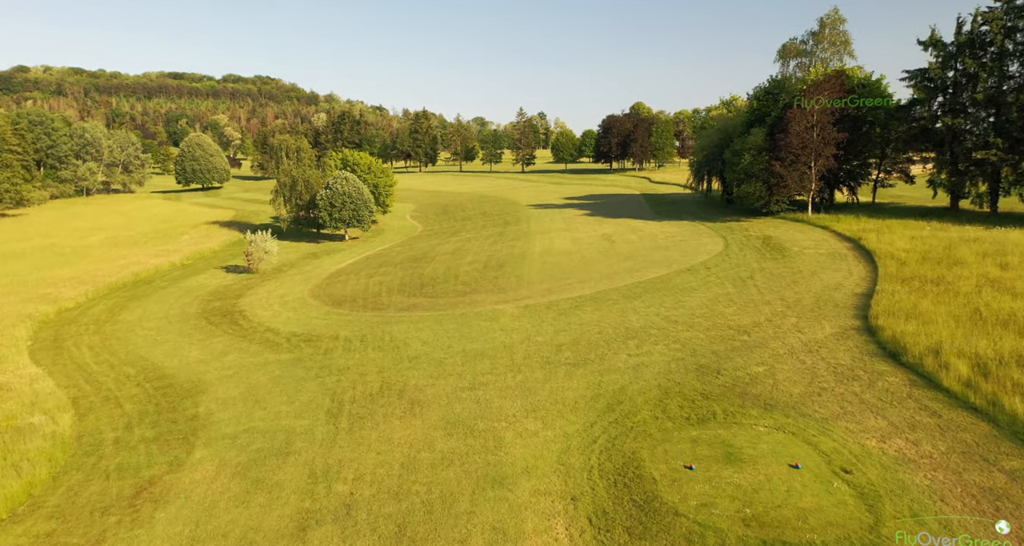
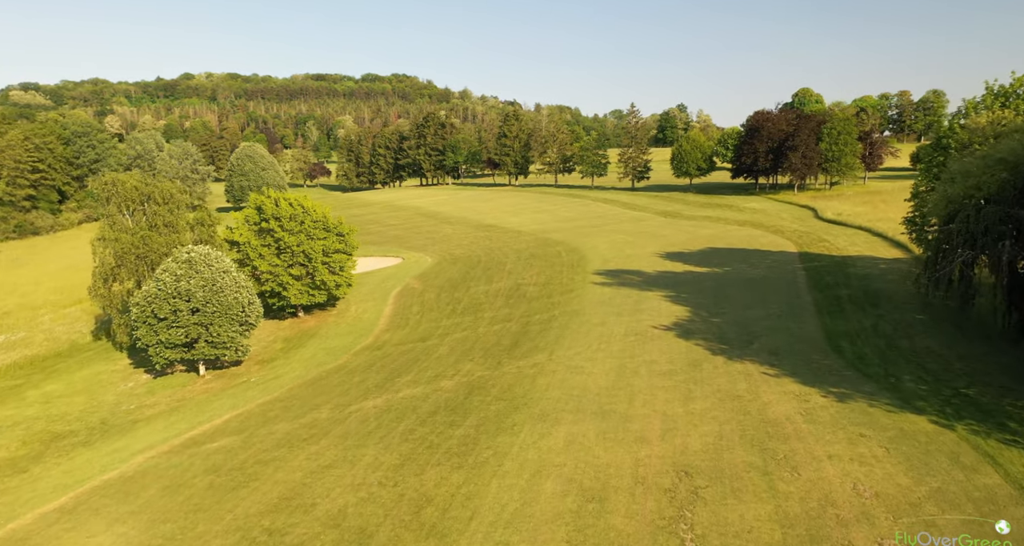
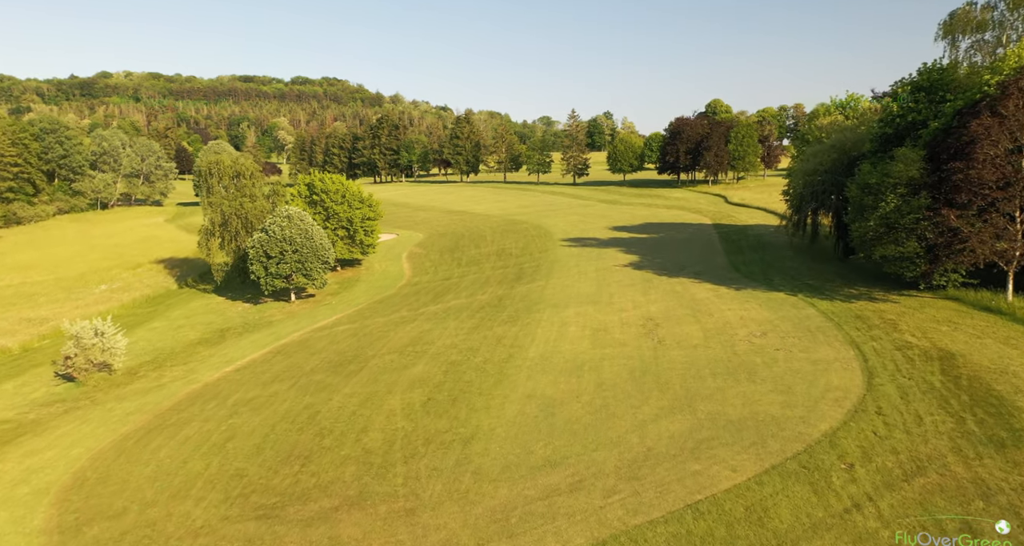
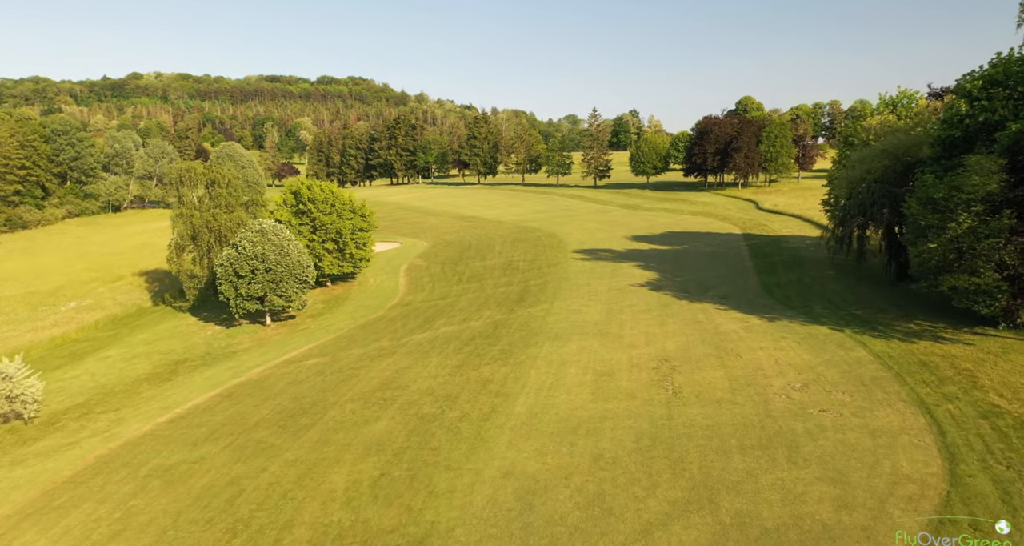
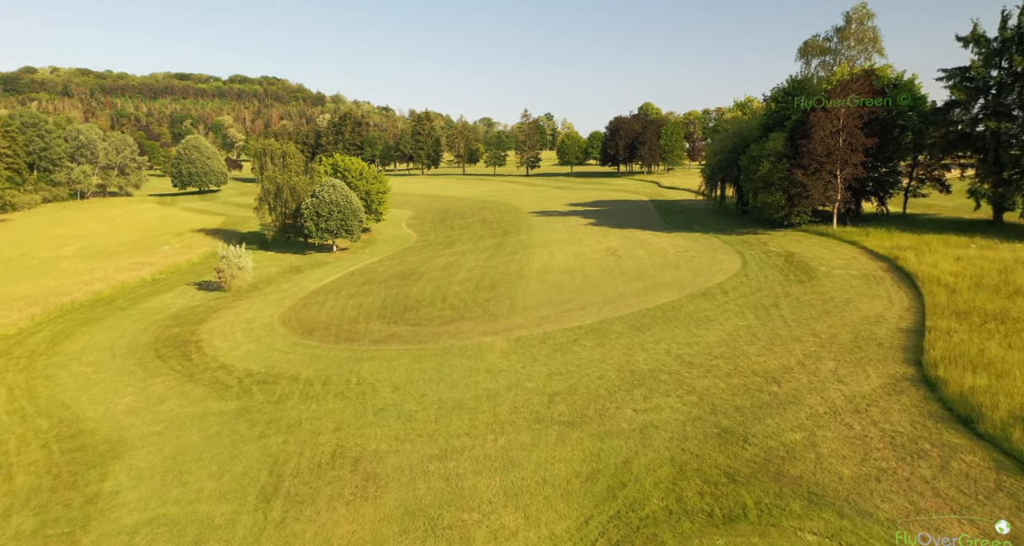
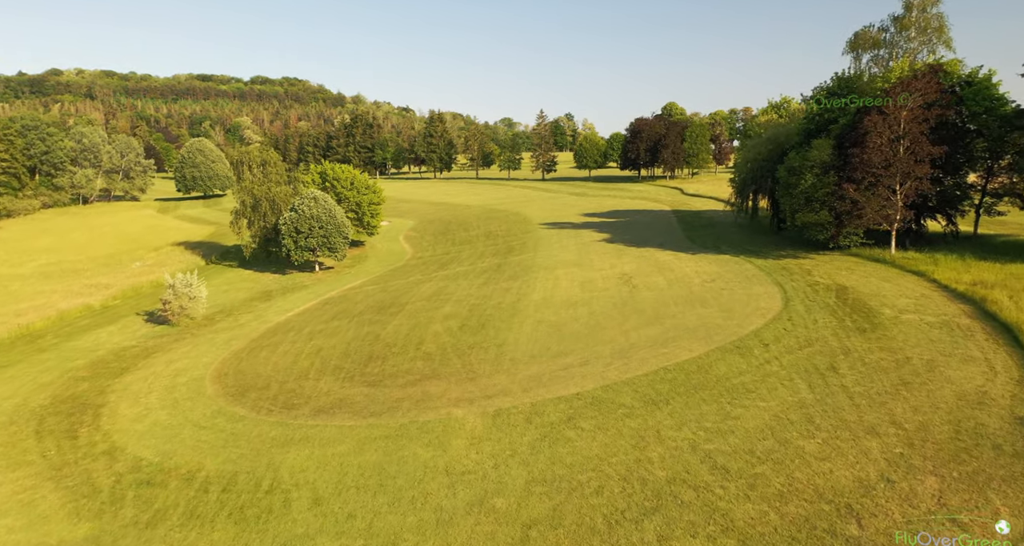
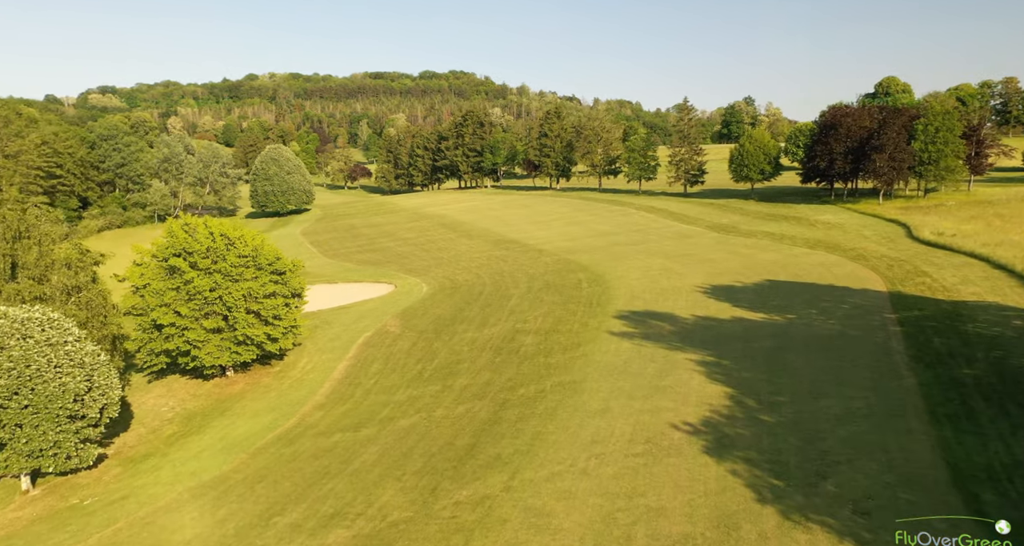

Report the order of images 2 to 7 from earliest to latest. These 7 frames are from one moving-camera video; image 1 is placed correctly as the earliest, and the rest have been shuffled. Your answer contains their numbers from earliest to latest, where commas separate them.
5, 6, 3, 4, 2, 7
